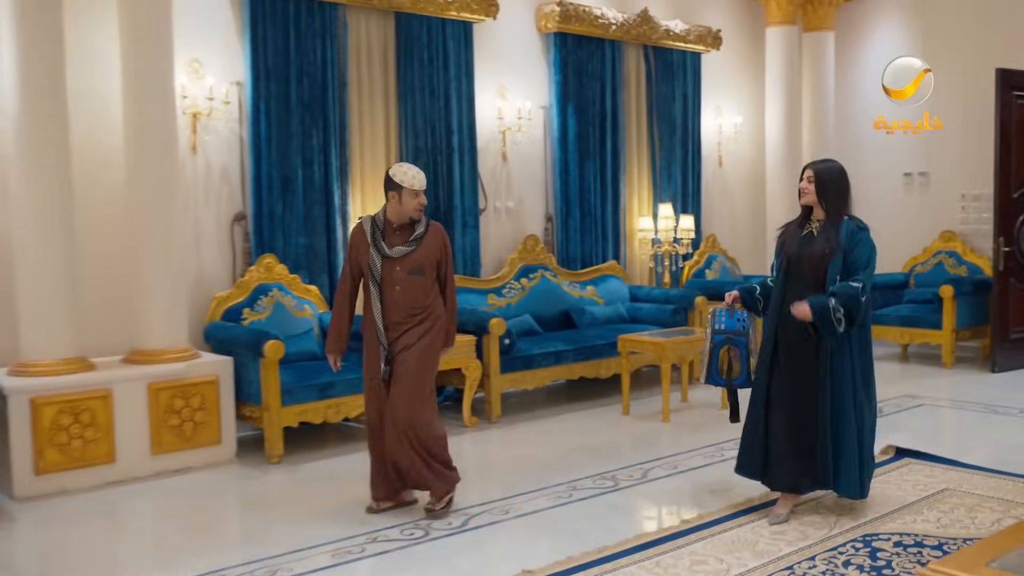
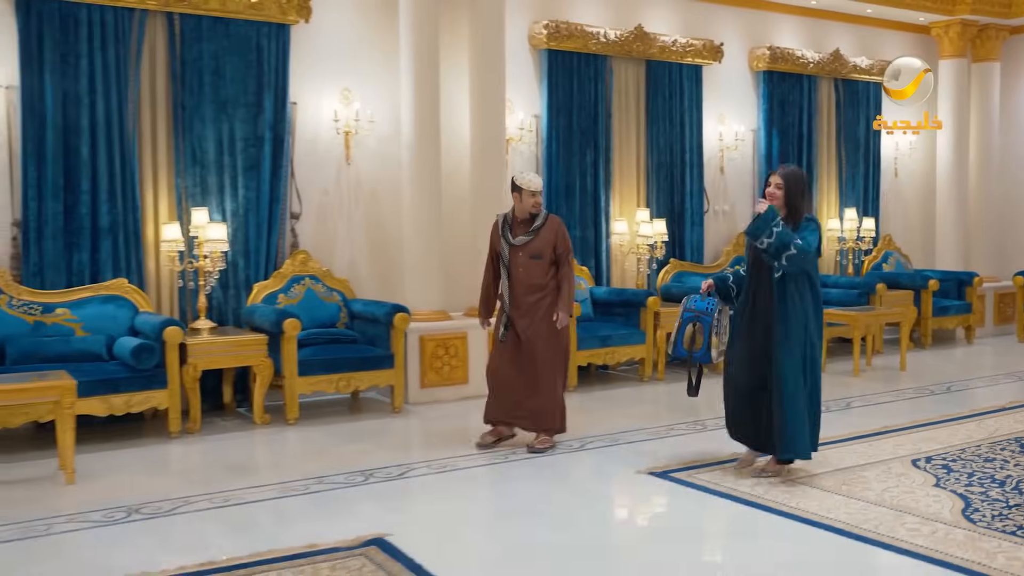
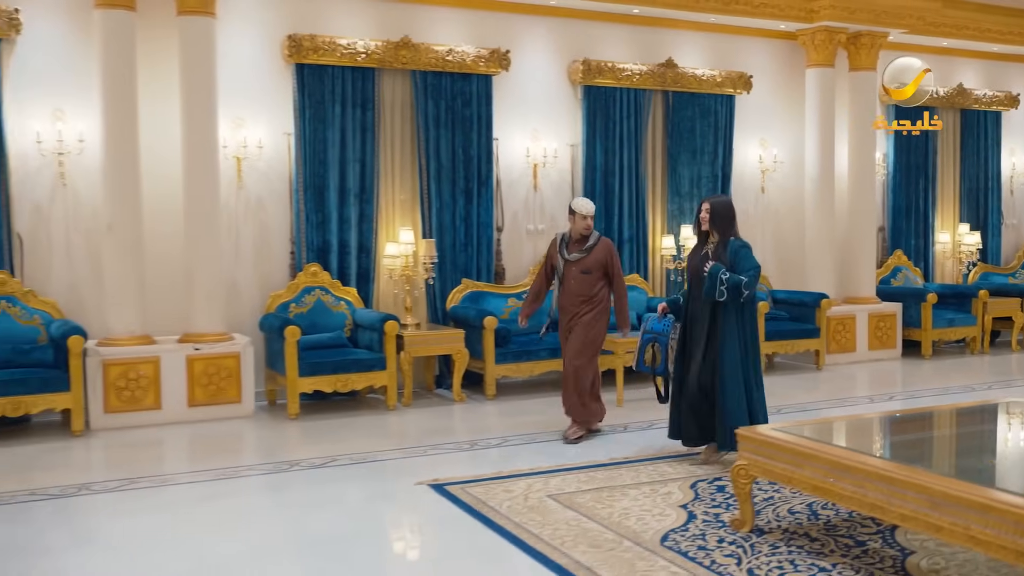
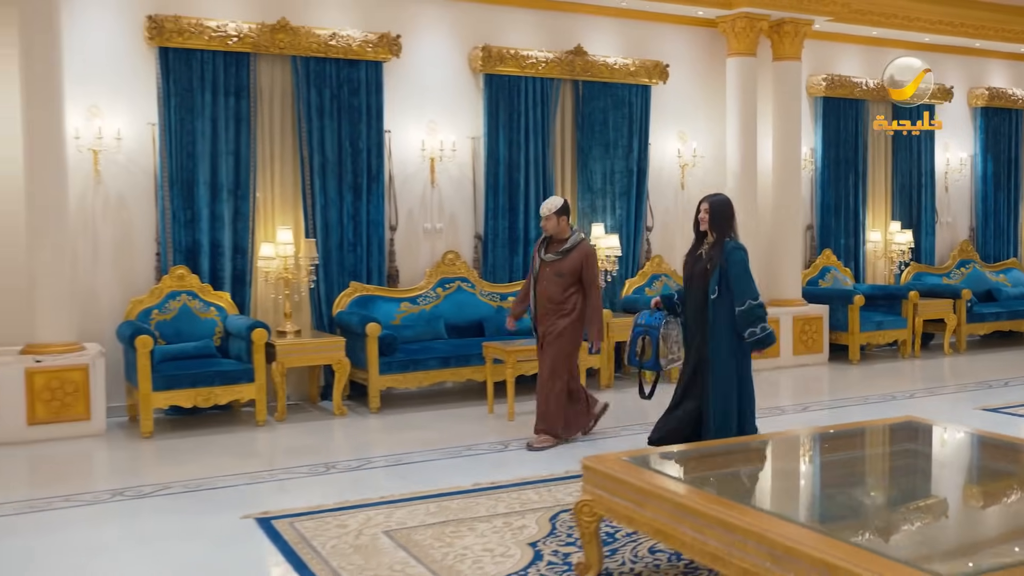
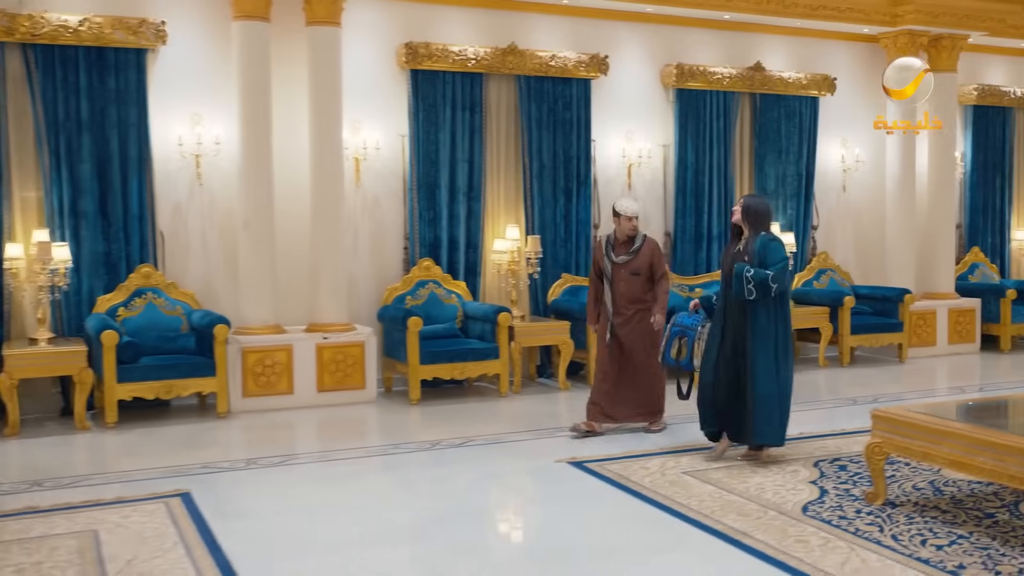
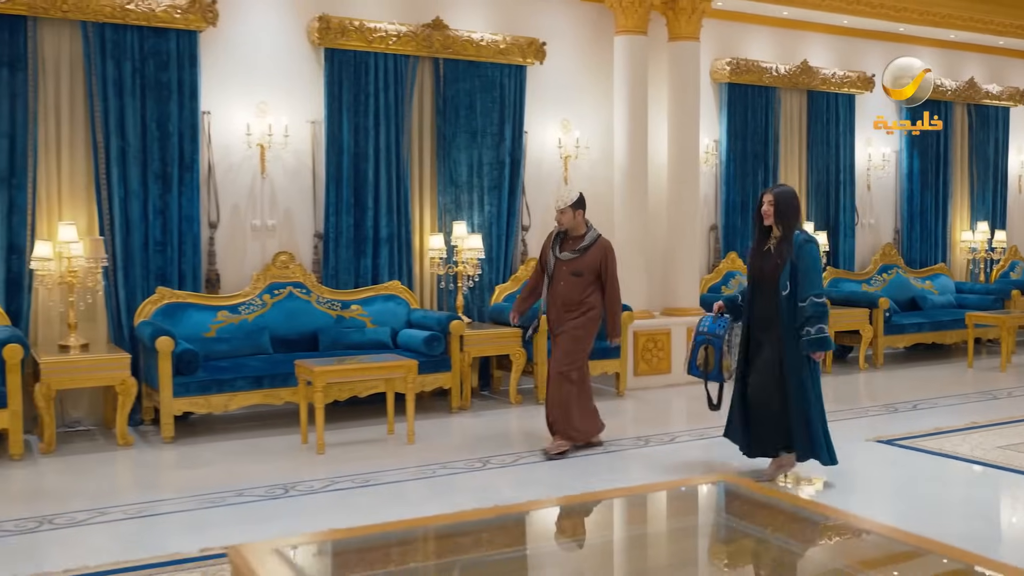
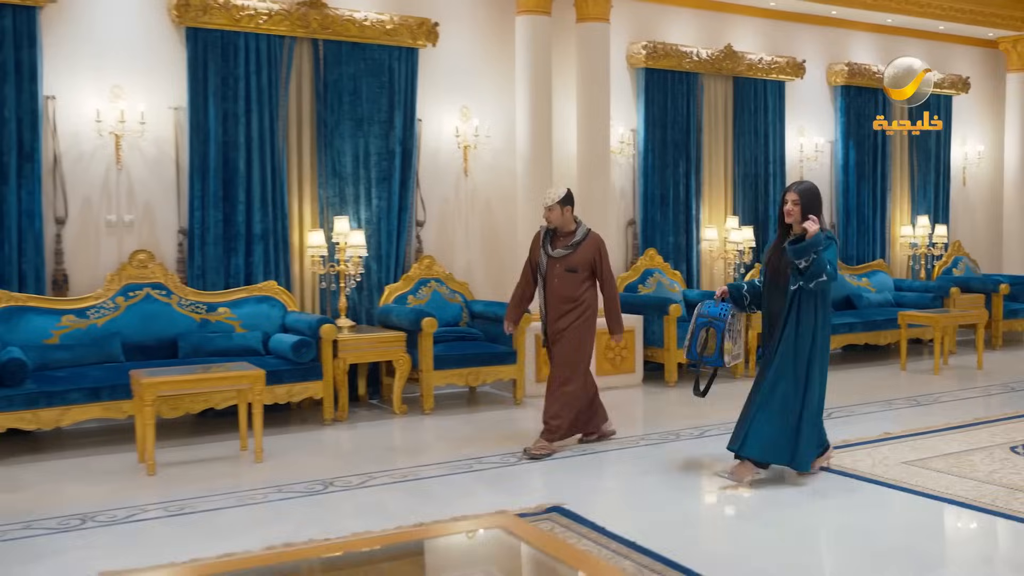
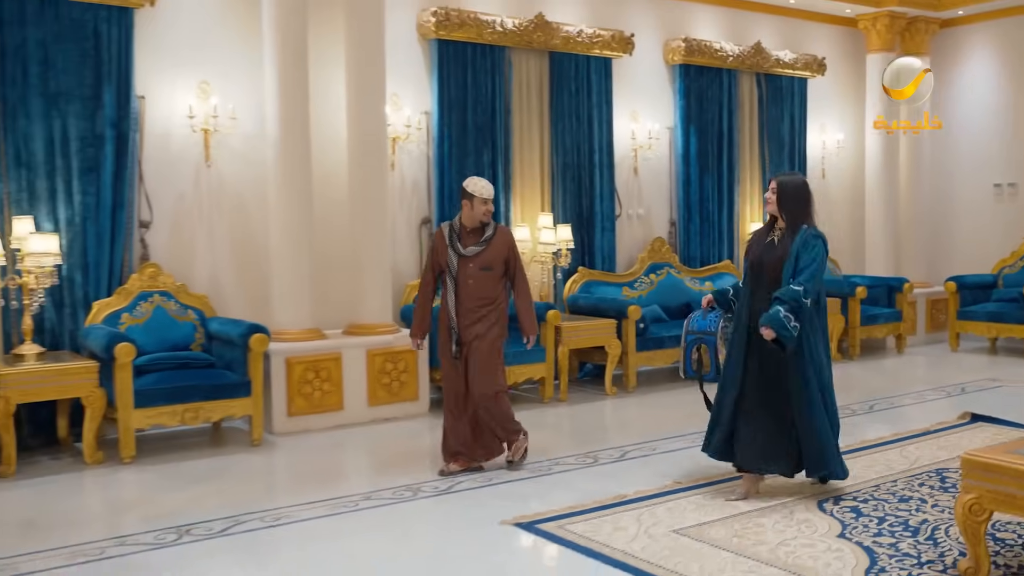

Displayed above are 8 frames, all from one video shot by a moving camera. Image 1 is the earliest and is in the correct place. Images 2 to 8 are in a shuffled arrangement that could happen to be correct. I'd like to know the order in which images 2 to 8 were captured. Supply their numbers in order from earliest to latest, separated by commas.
8, 2, 7, 6, 4, 3, 5
